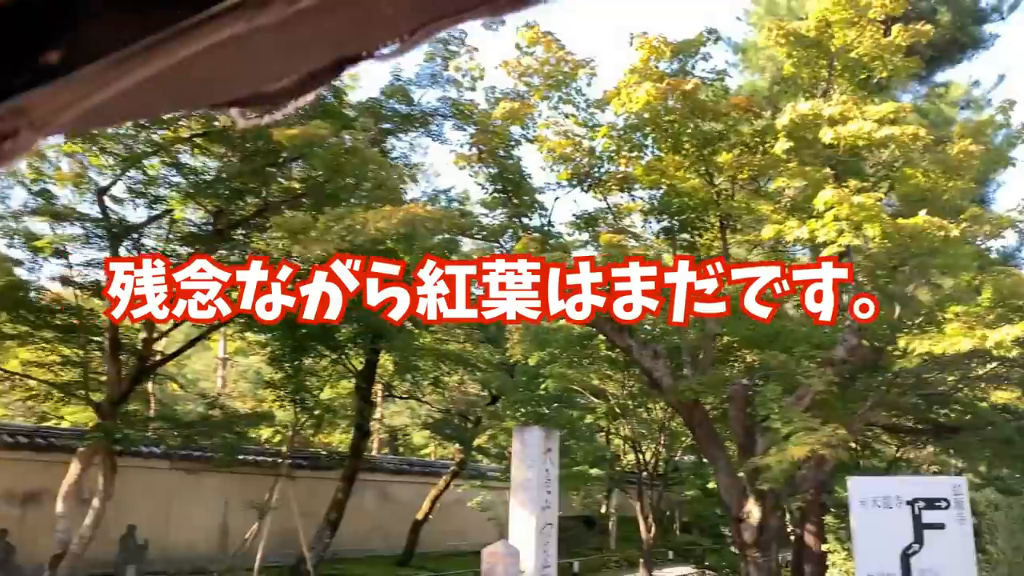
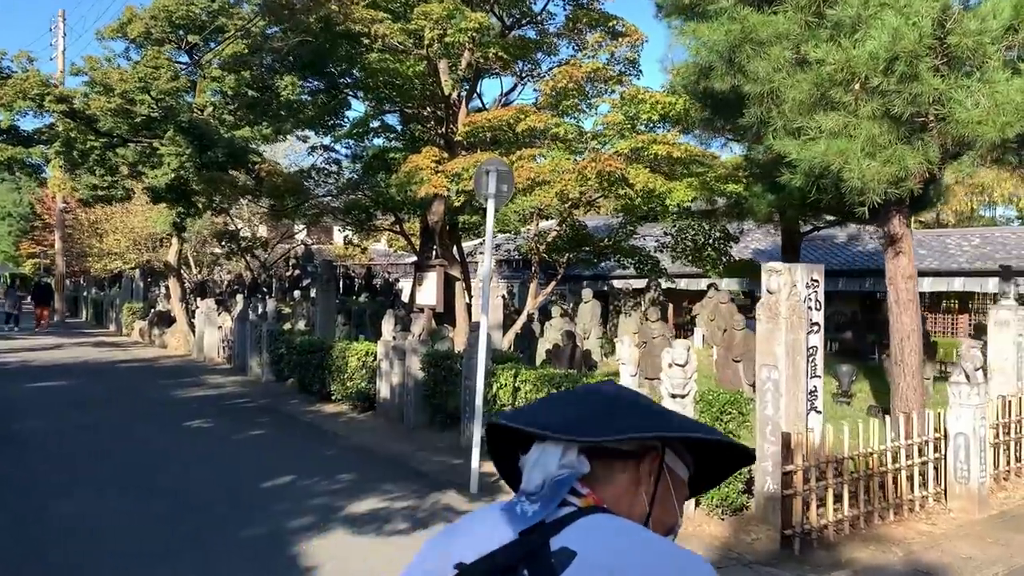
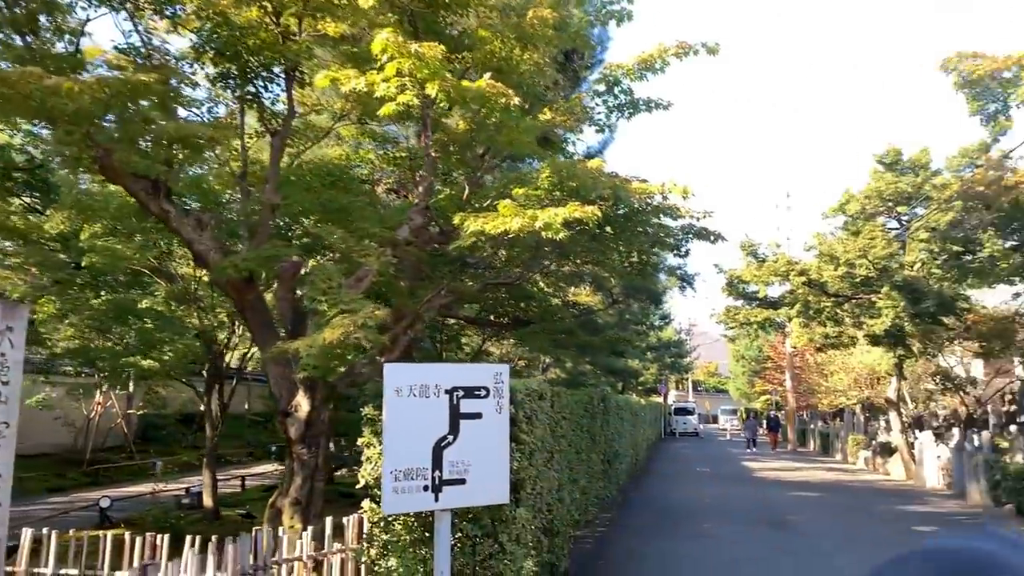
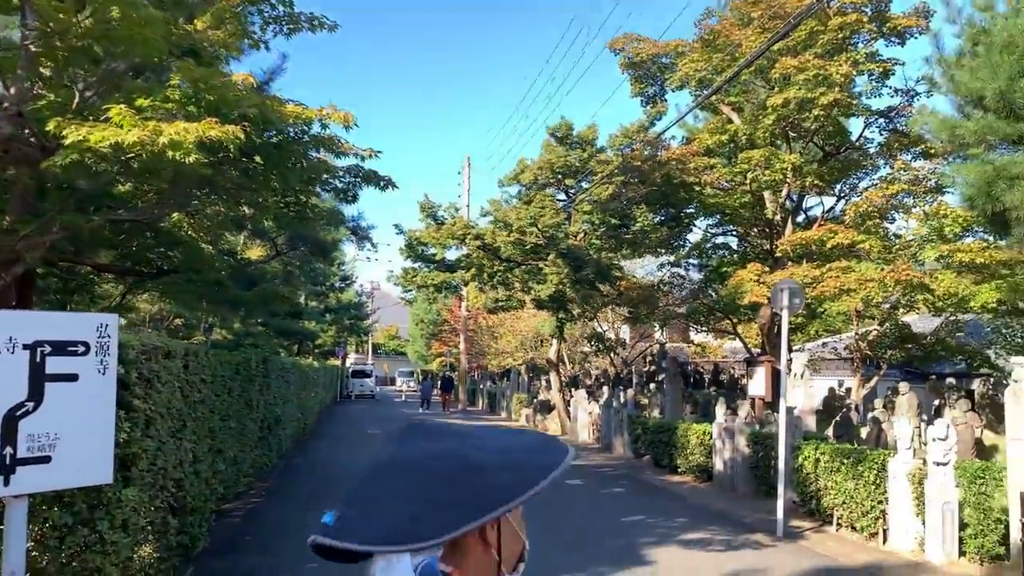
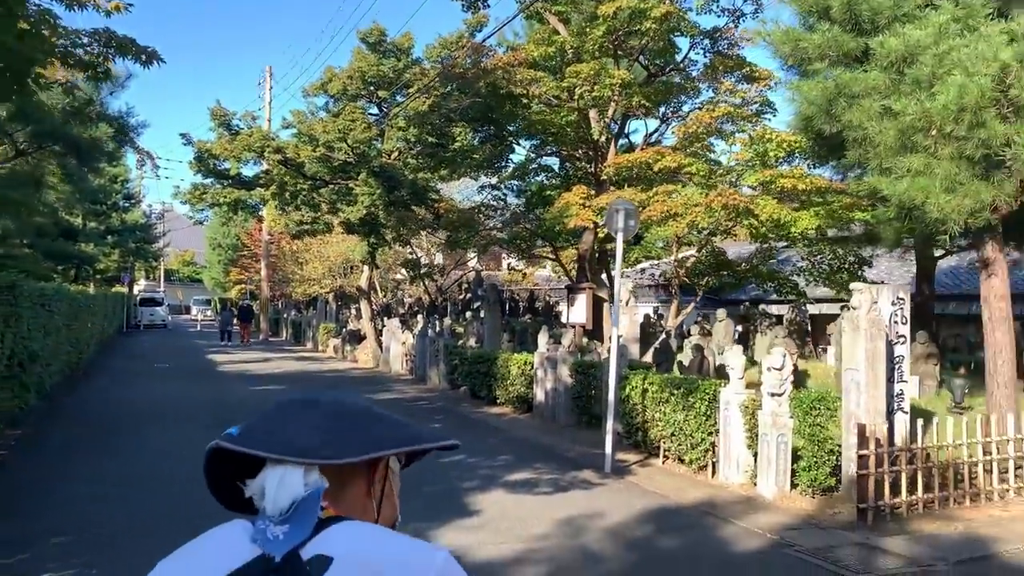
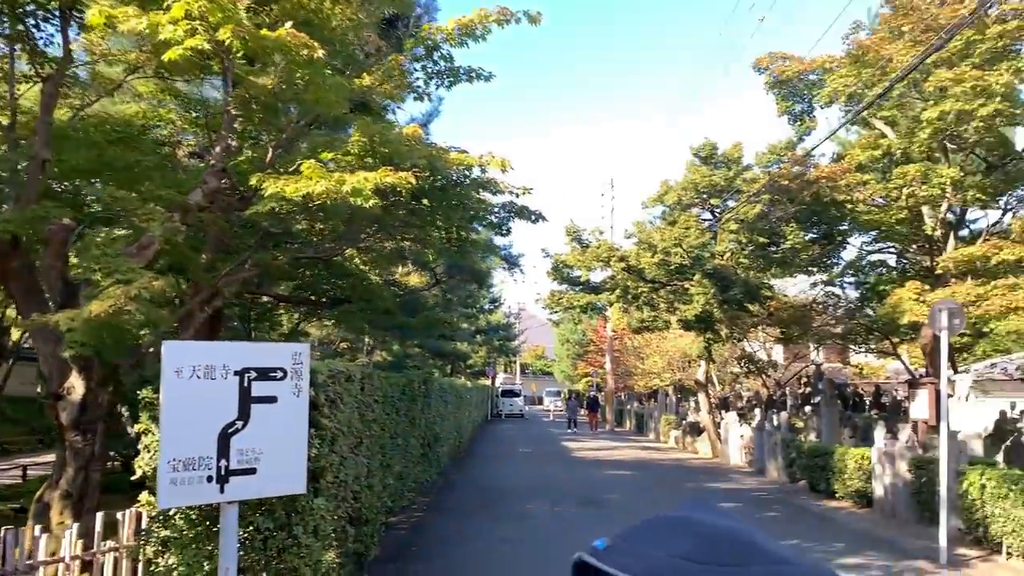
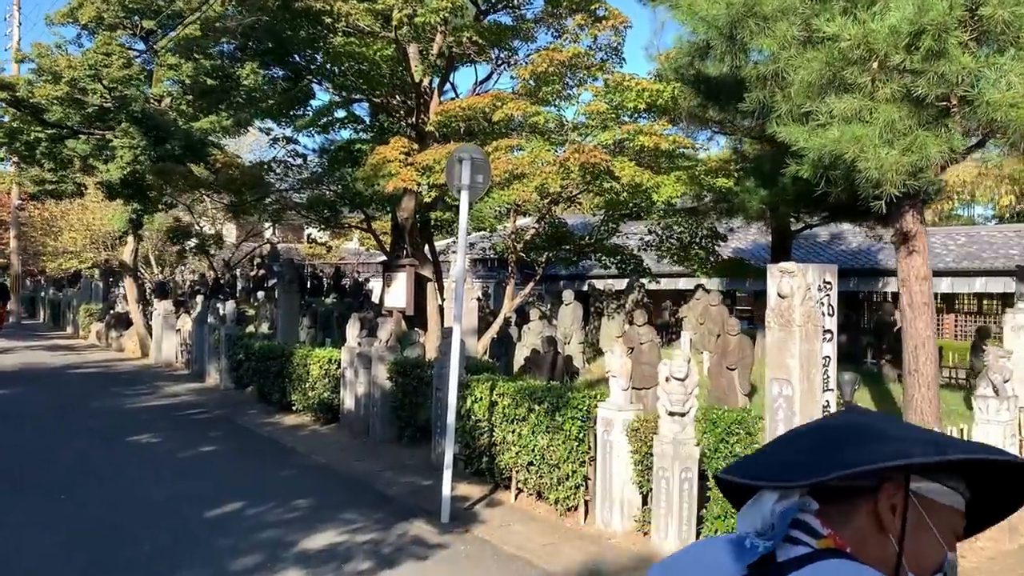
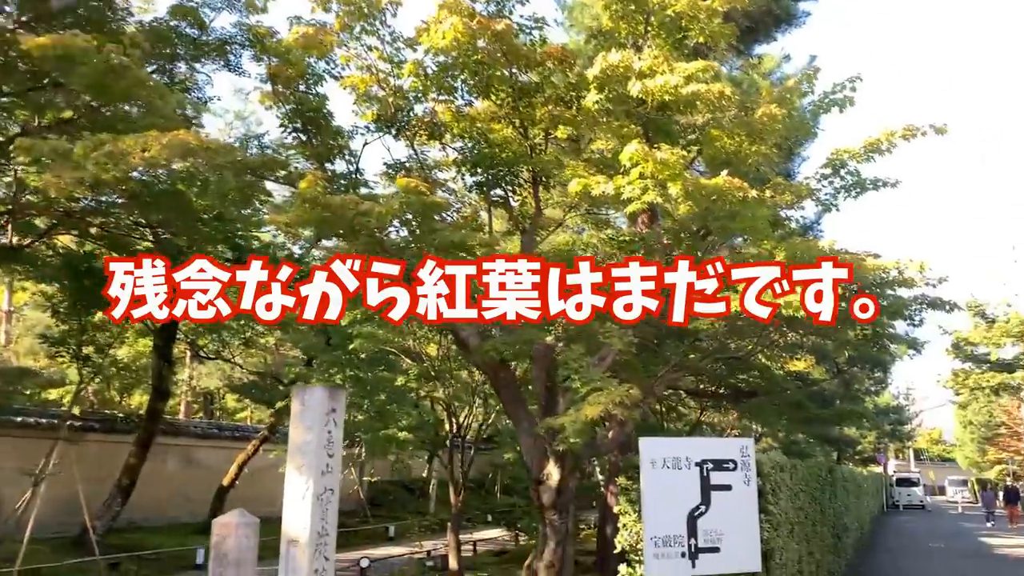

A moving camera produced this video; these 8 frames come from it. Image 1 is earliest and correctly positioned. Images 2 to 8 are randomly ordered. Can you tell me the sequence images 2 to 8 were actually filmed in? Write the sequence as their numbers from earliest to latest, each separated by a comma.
8, 3, 6, 4, 5, 2, 7
